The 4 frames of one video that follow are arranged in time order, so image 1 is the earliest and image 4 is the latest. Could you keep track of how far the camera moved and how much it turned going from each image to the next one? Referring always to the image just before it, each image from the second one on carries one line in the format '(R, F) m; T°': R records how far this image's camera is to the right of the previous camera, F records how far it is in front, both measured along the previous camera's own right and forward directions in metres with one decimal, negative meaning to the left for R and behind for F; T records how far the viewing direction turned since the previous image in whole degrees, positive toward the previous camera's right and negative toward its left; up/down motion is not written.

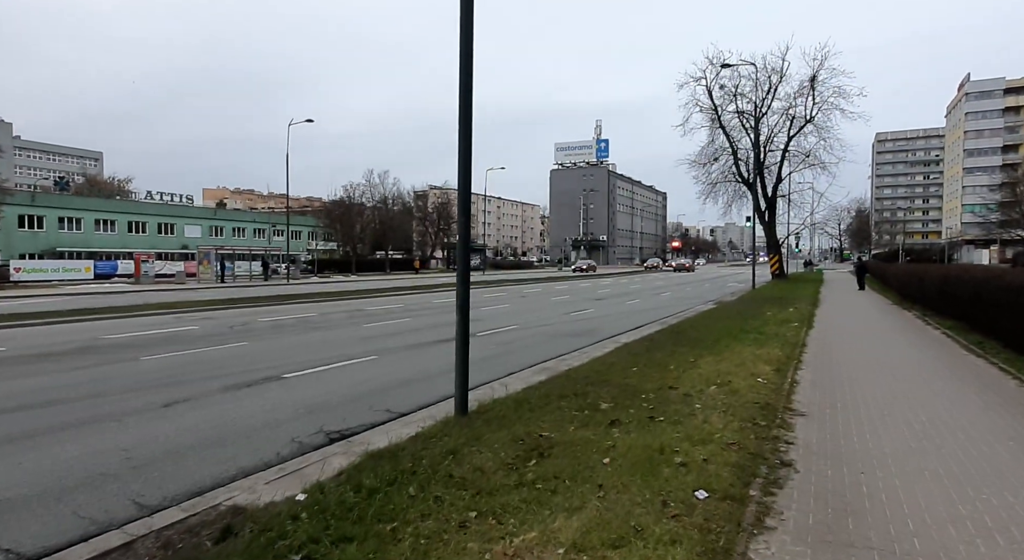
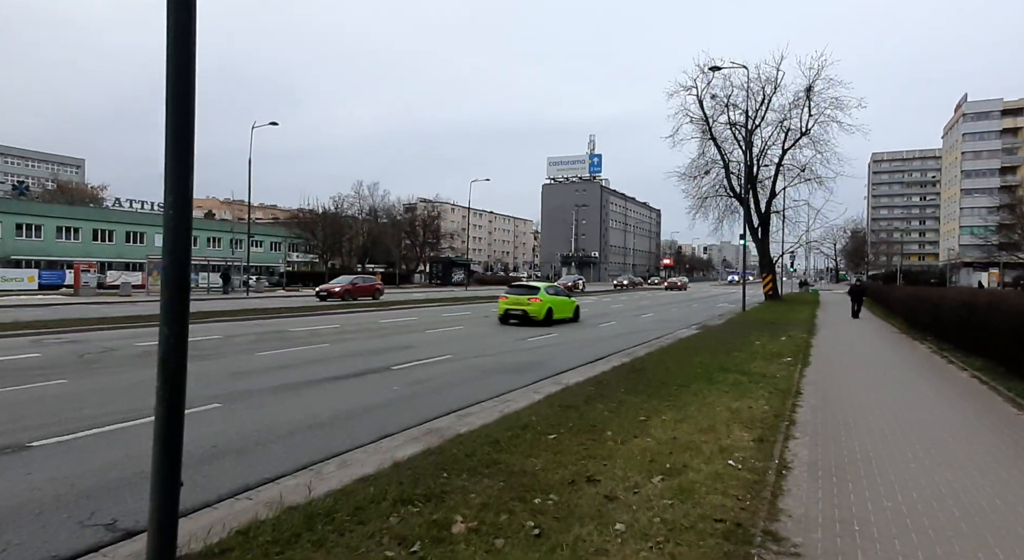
(+1.4, +2.8) m; 0°
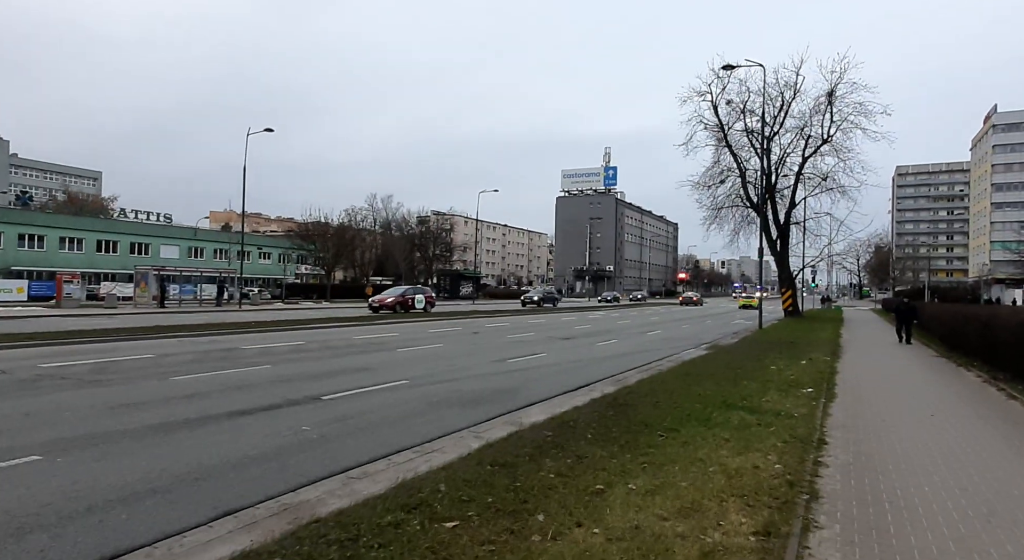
(+1.0, +2.1) m; -2°
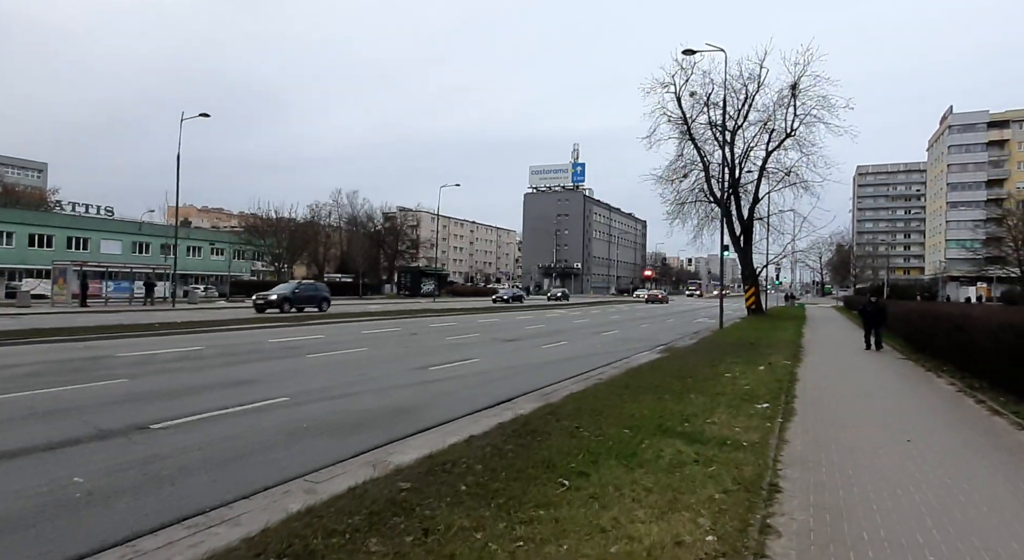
(+1.1, +1.9) m; +3°
